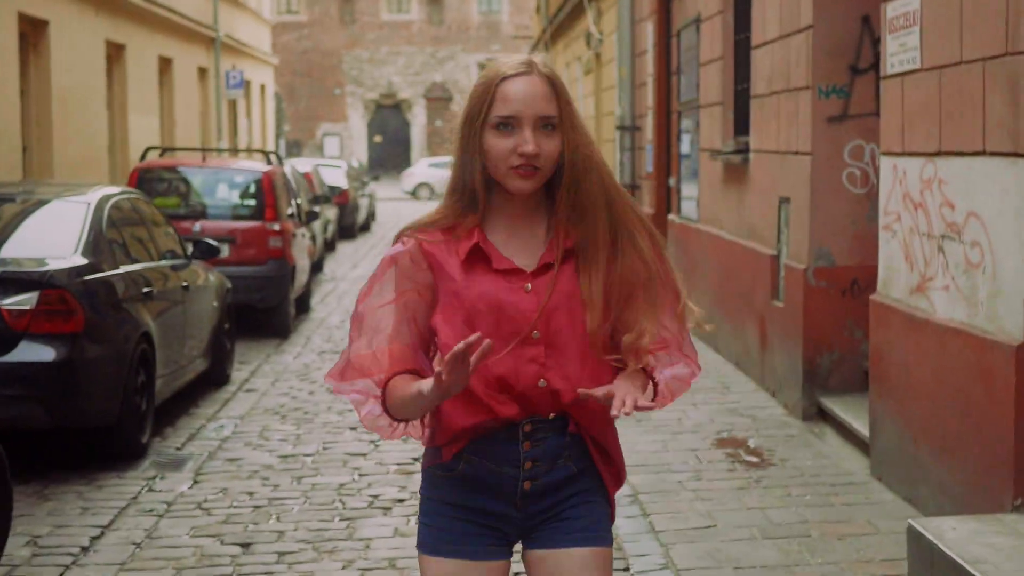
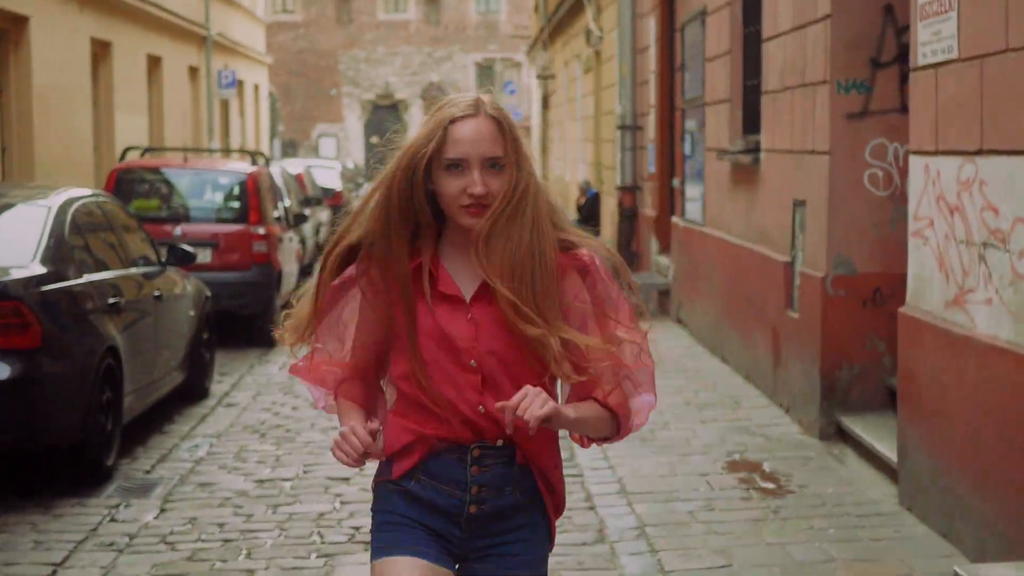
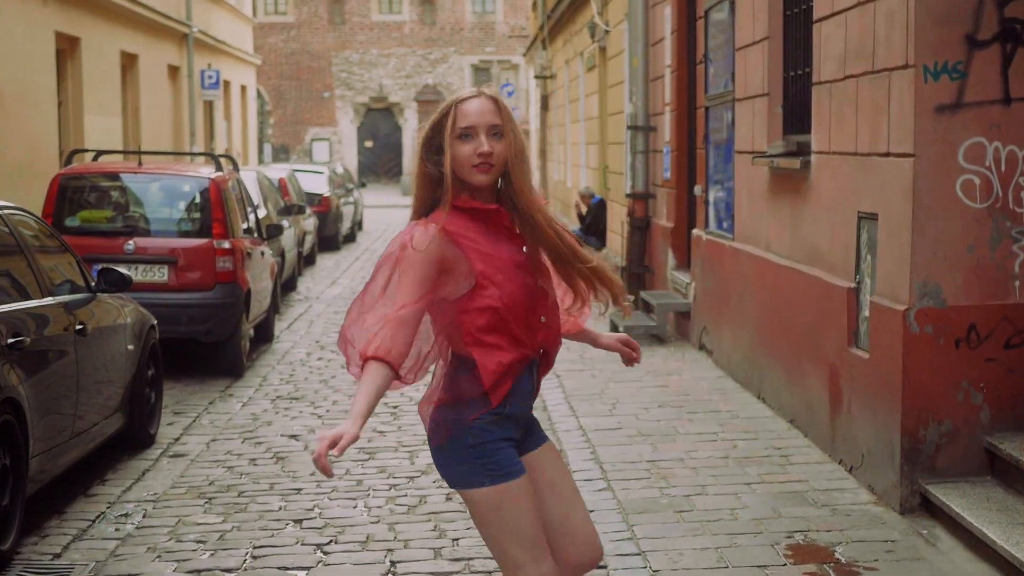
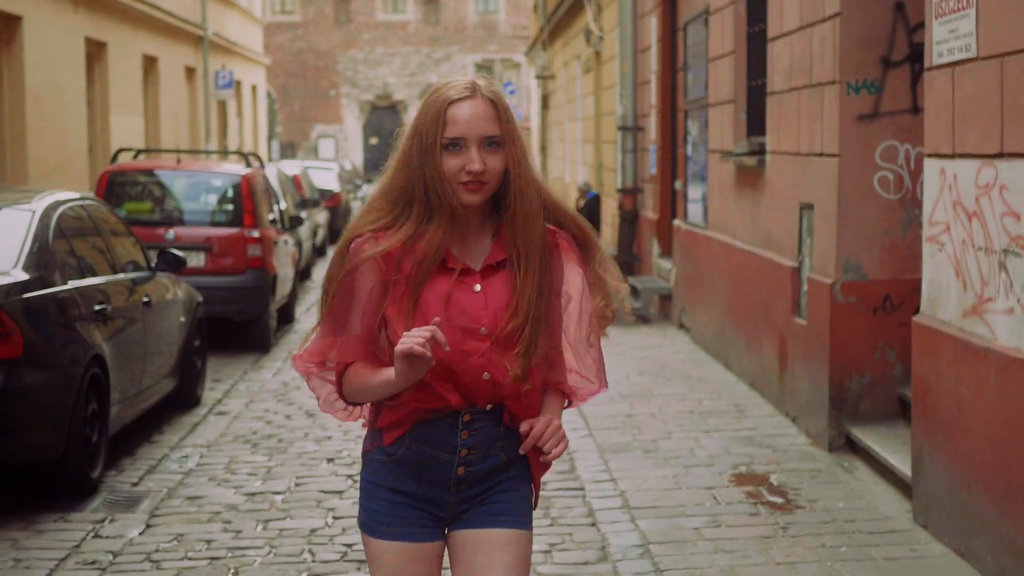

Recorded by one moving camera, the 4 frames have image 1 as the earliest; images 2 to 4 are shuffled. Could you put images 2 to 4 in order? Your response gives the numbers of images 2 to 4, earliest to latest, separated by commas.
2, 4, 3
